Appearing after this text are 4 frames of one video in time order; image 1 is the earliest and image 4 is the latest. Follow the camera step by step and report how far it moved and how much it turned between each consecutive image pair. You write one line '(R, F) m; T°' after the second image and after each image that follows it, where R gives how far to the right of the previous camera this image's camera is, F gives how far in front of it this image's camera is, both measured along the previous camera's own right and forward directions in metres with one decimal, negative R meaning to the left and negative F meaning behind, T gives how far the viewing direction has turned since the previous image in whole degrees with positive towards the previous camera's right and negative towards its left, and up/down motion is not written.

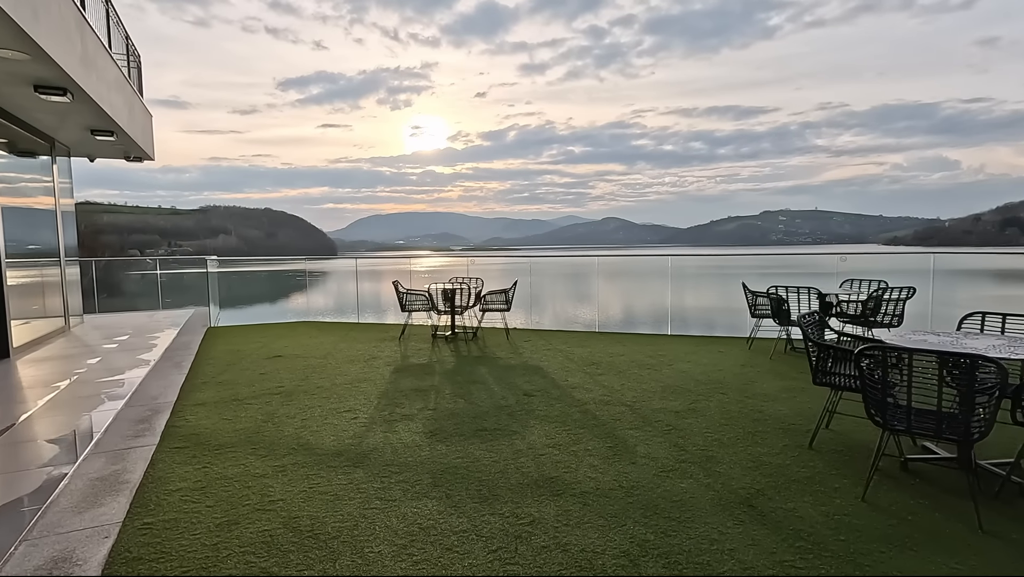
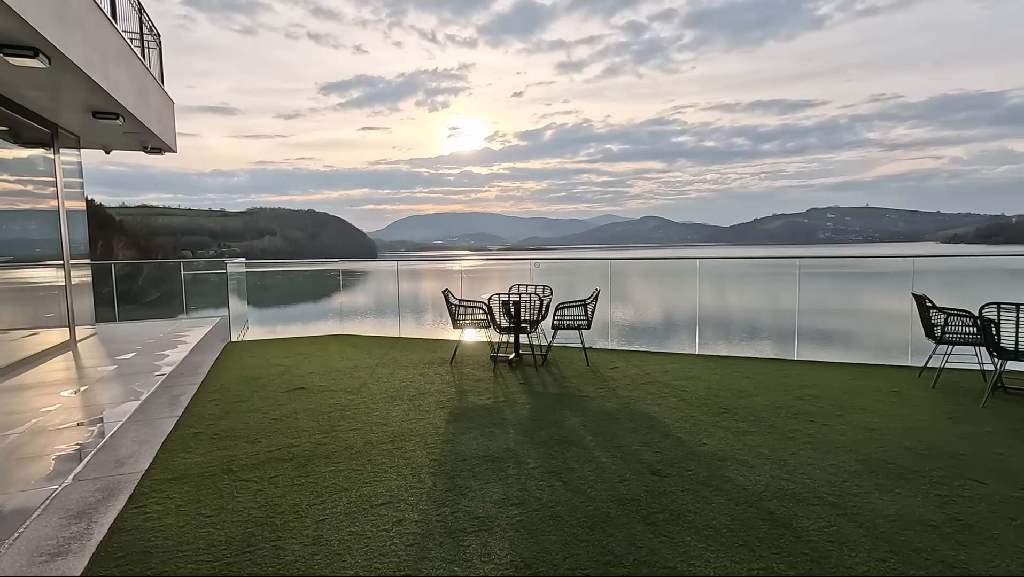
(-0.4, +1.3) m; -4°
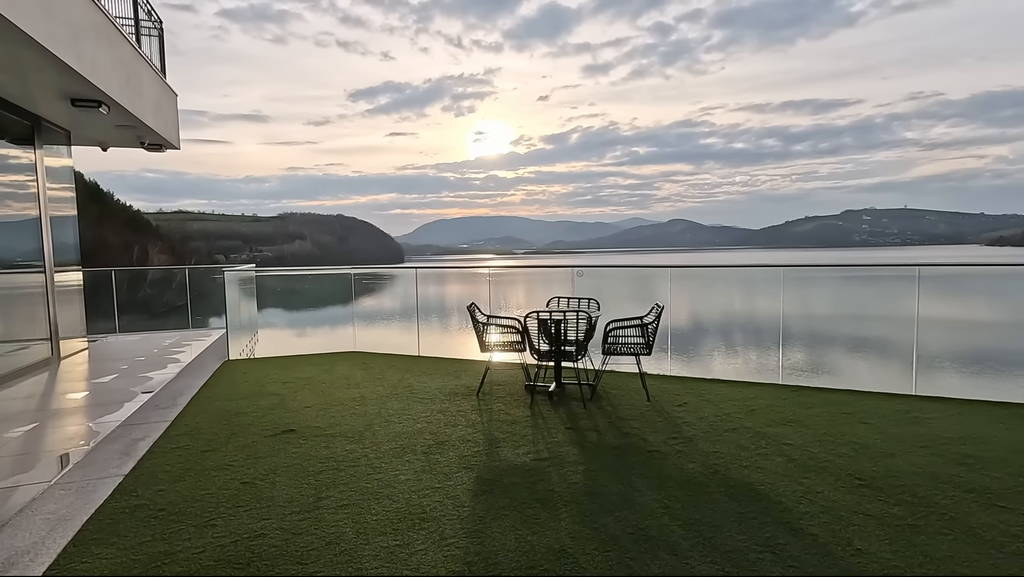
(-0.1, +0.9) m; -3°
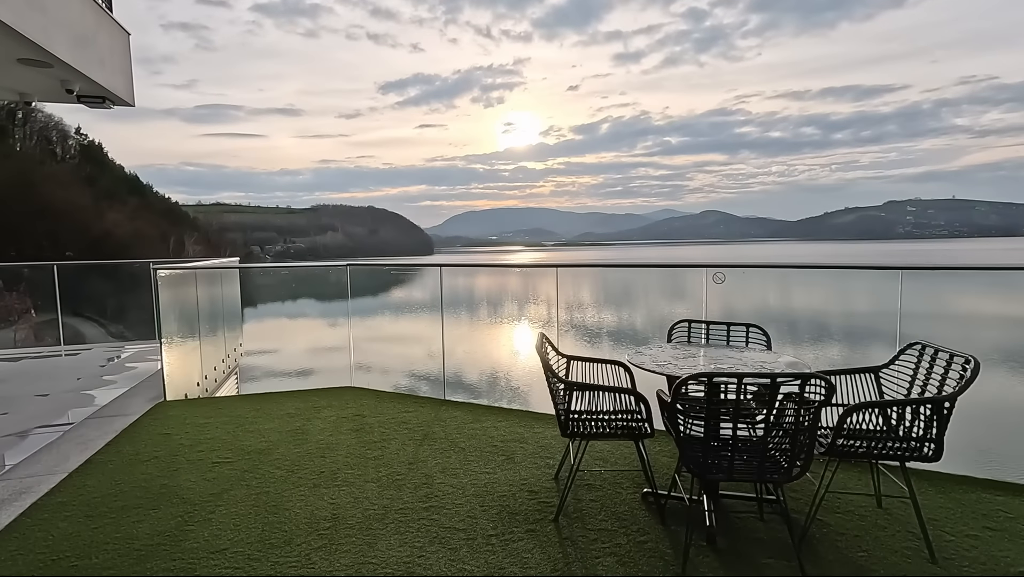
(-0.3, +2.0) m; -3°
